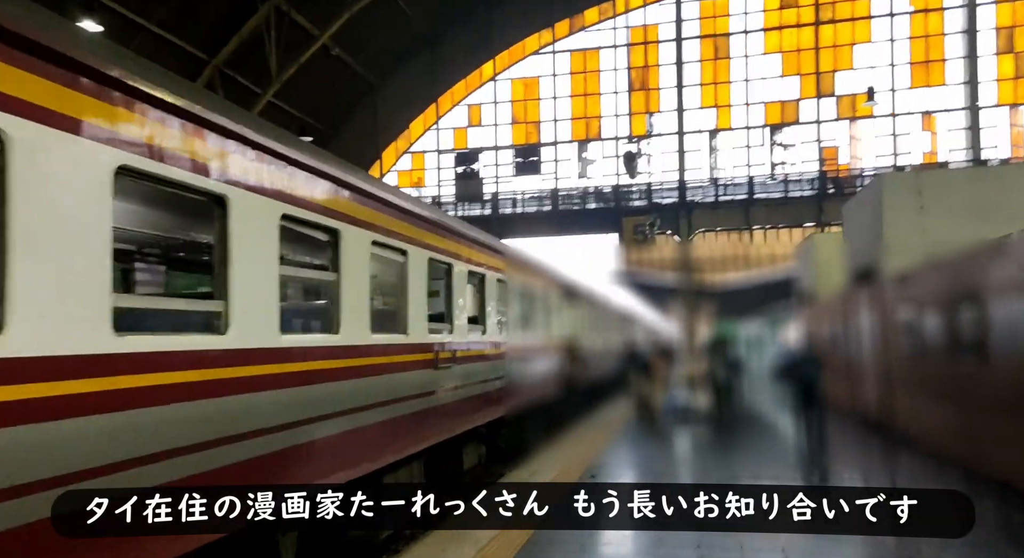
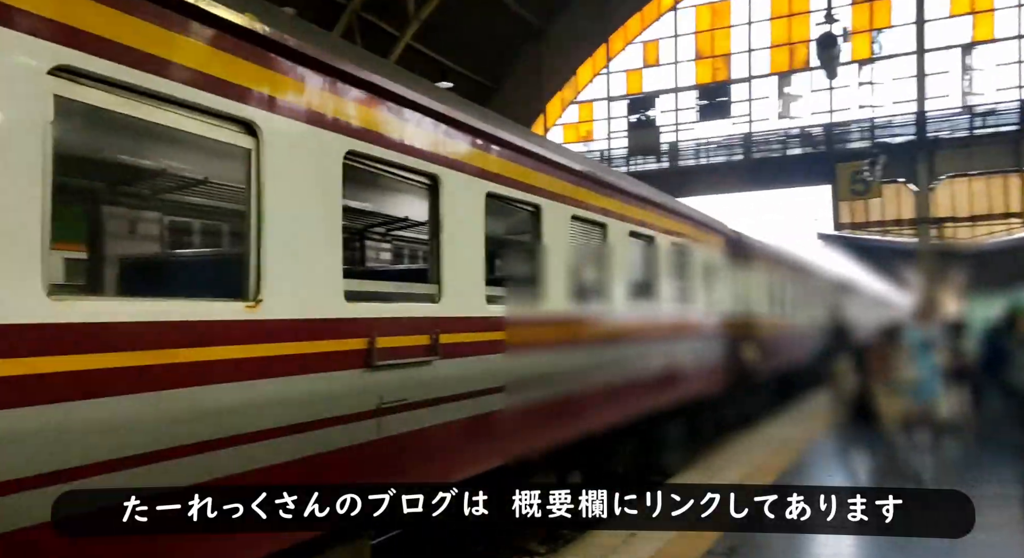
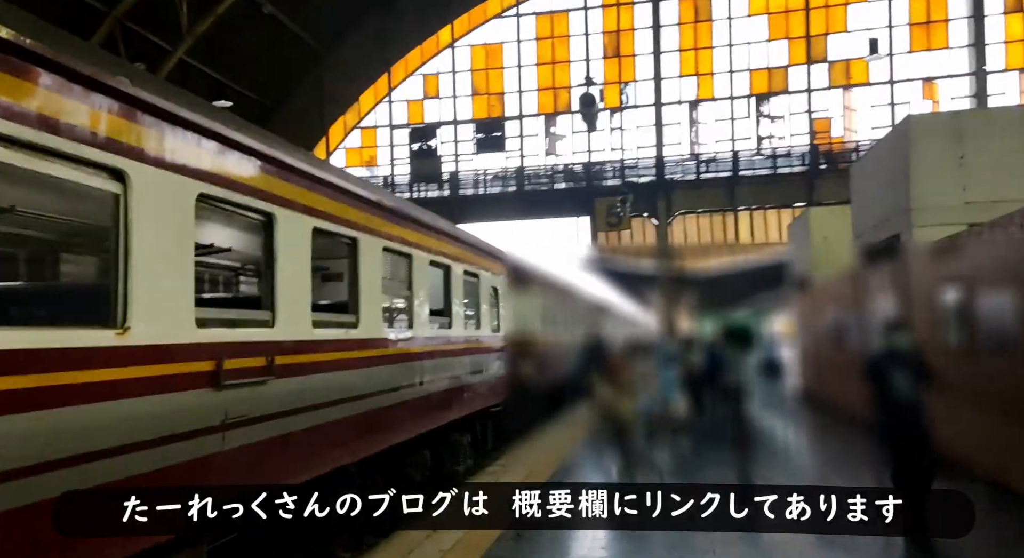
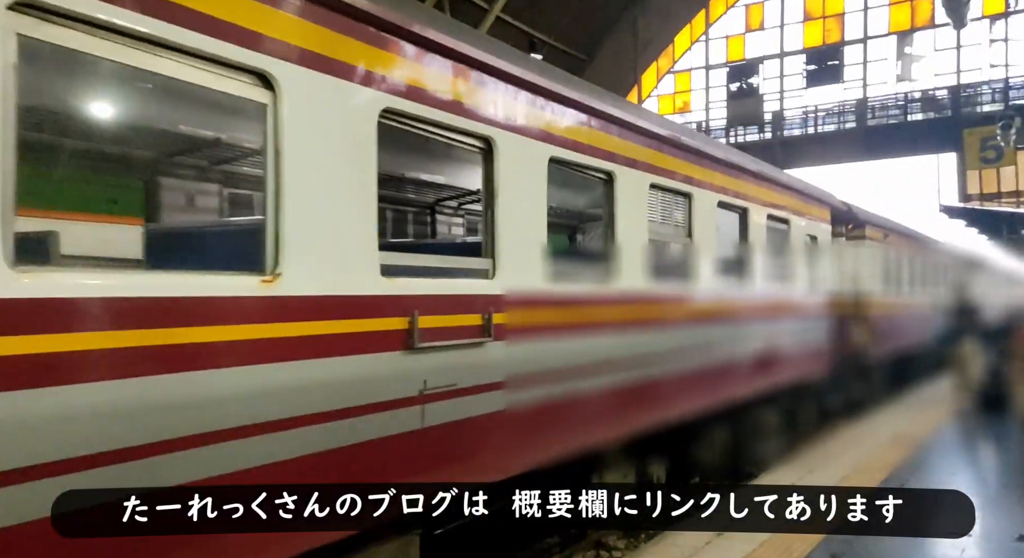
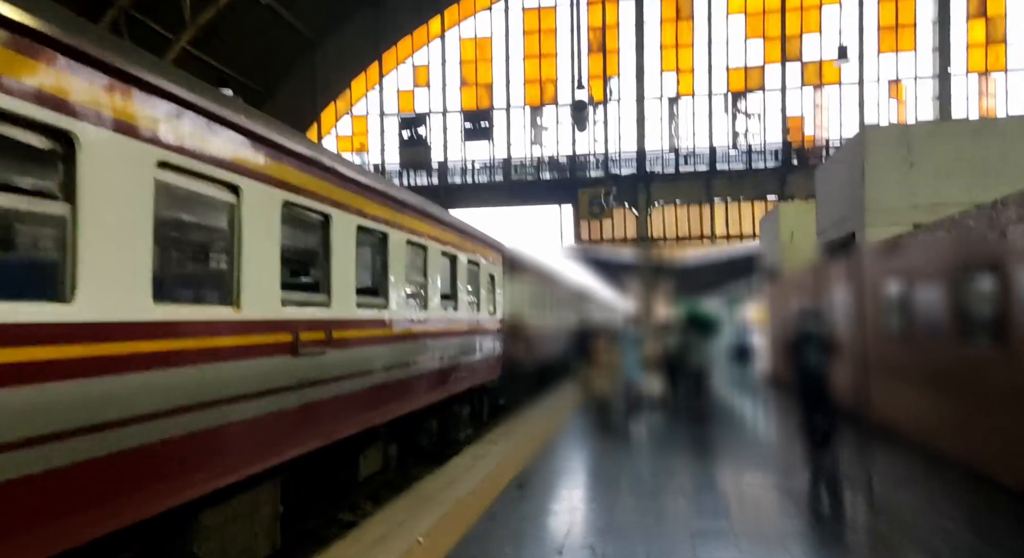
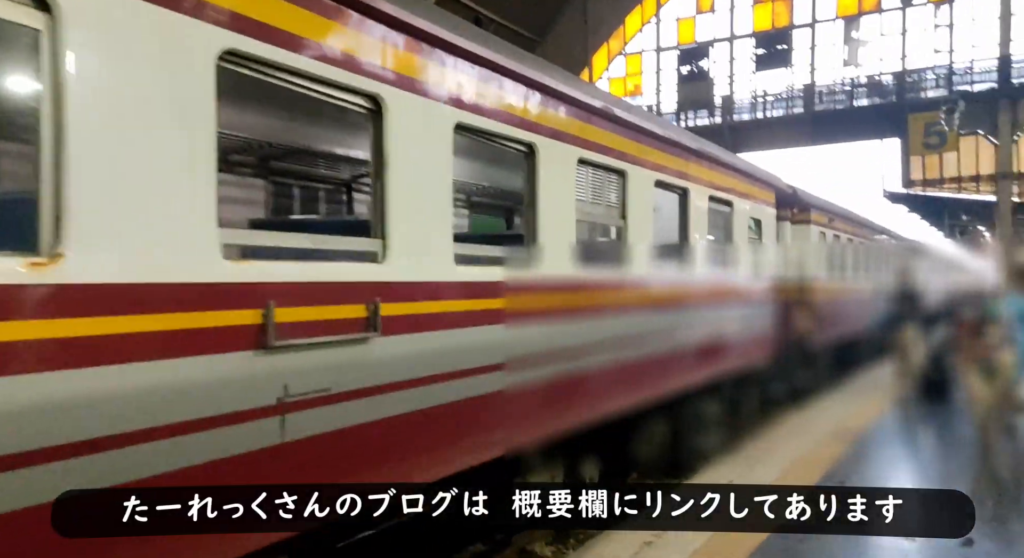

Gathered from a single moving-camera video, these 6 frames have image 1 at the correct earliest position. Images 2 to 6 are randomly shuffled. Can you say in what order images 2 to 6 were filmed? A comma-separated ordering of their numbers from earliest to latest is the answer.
5, 3, 2, 4, 6
